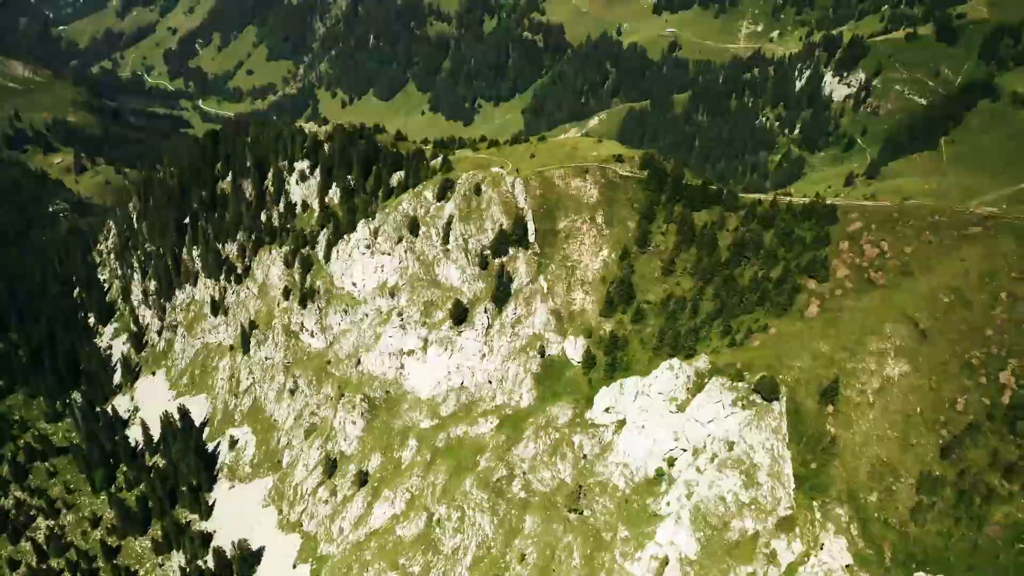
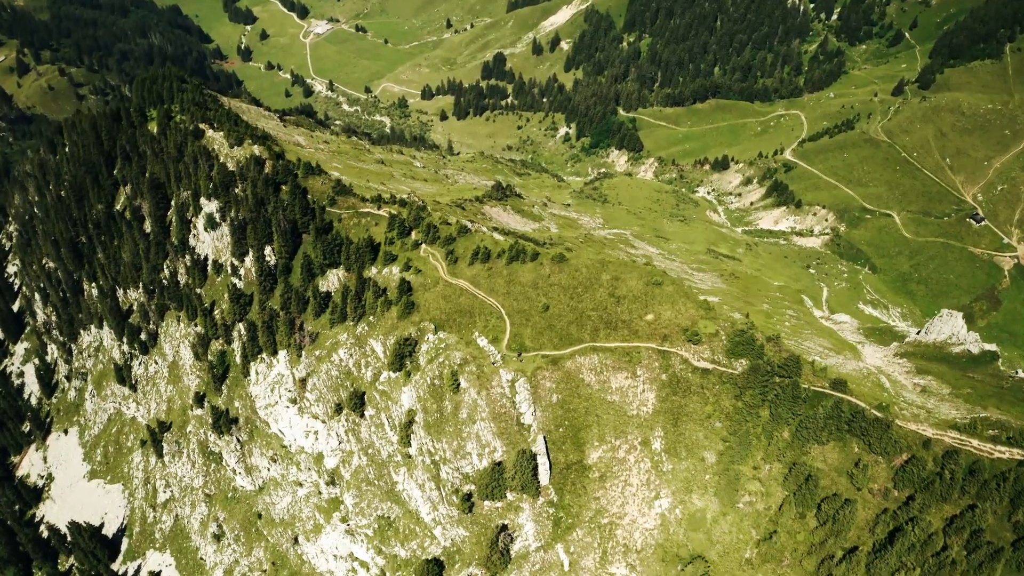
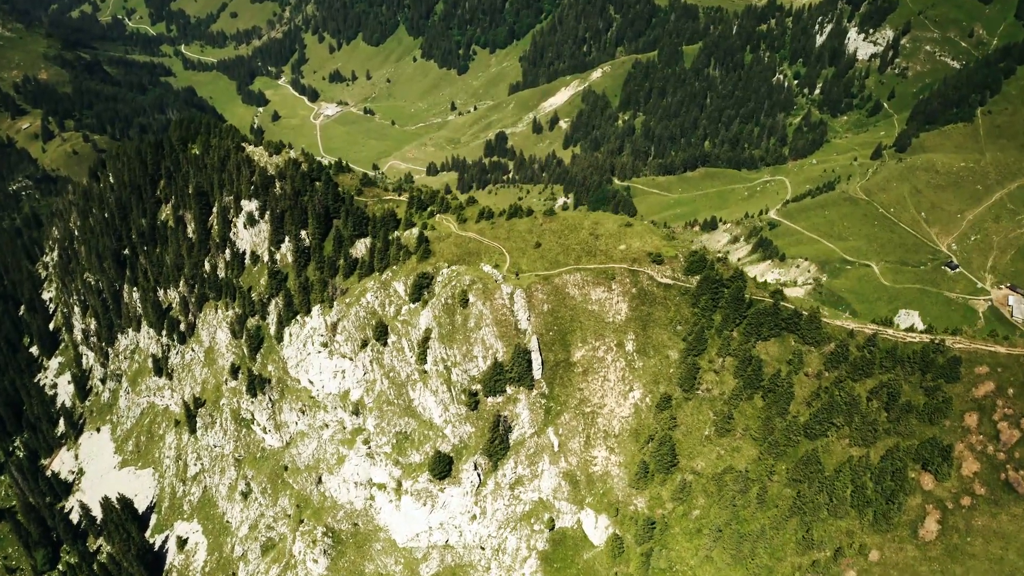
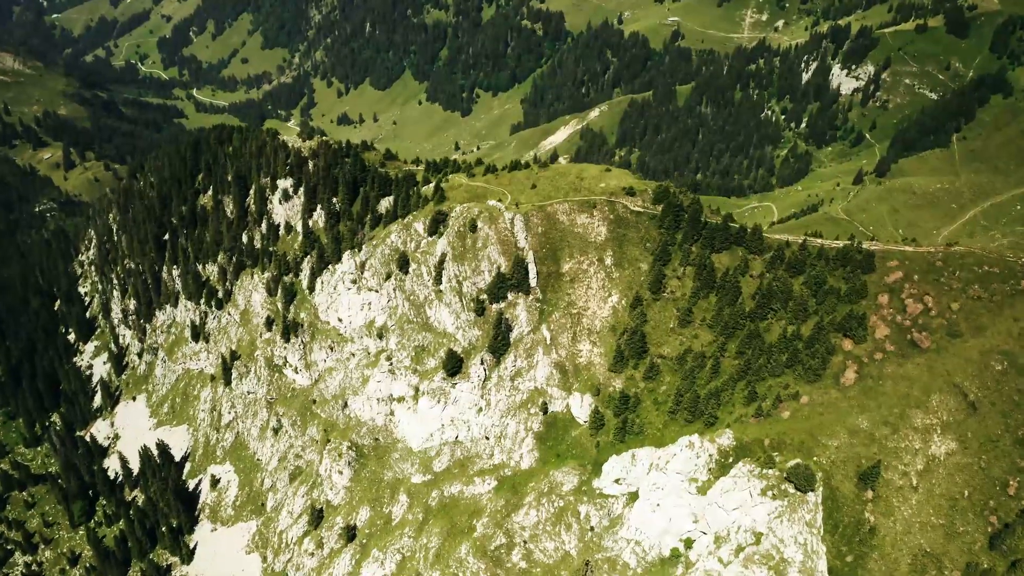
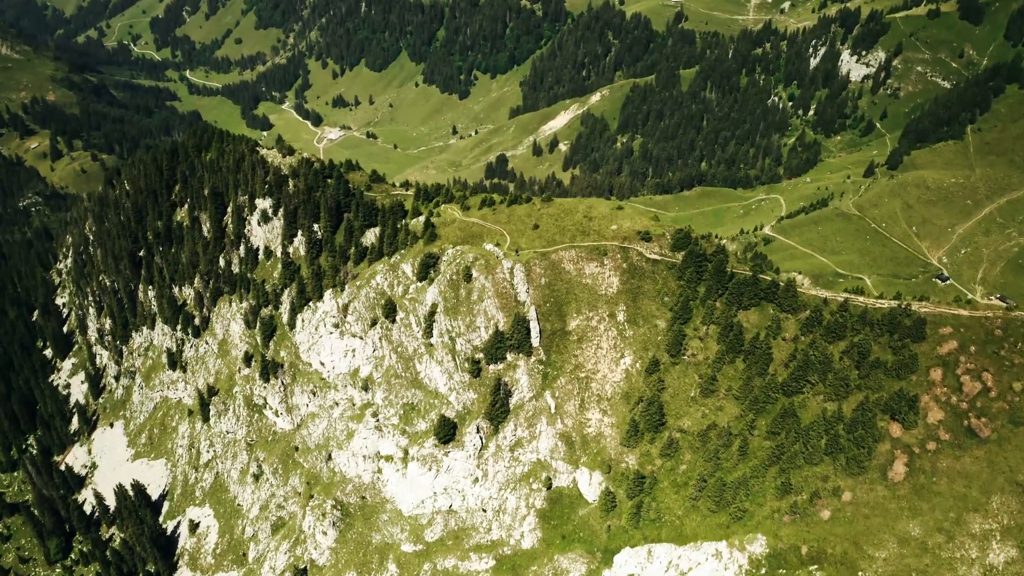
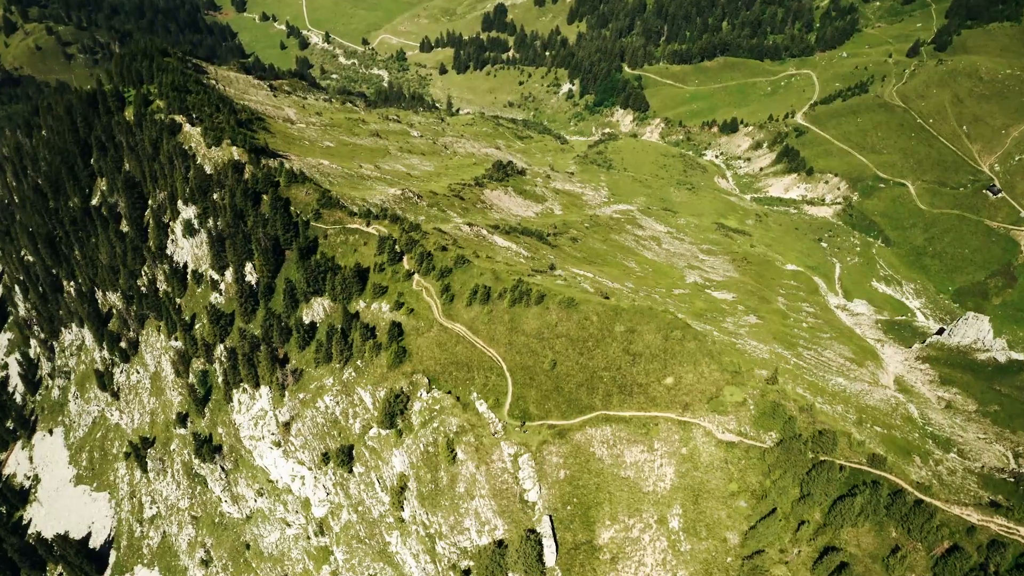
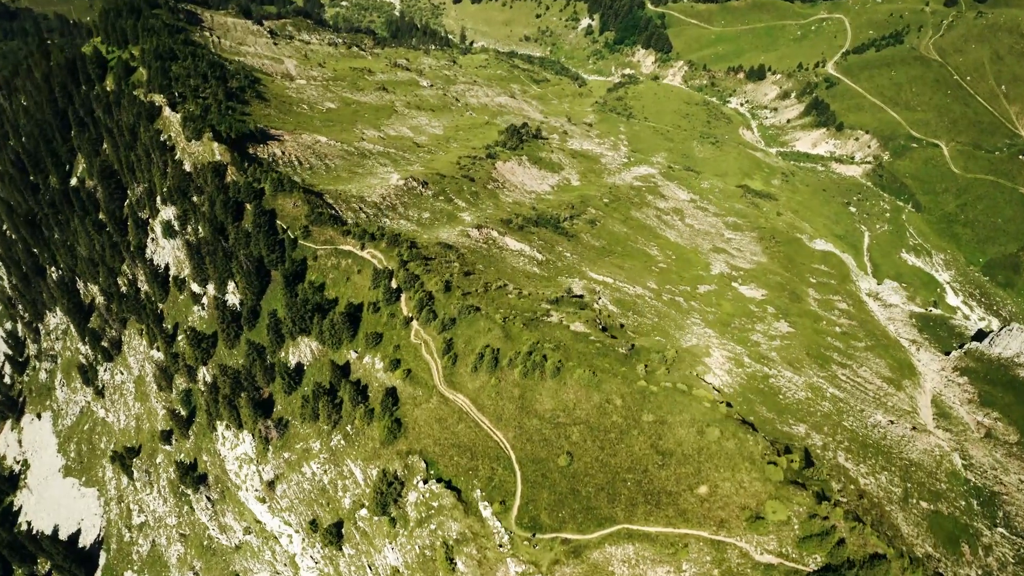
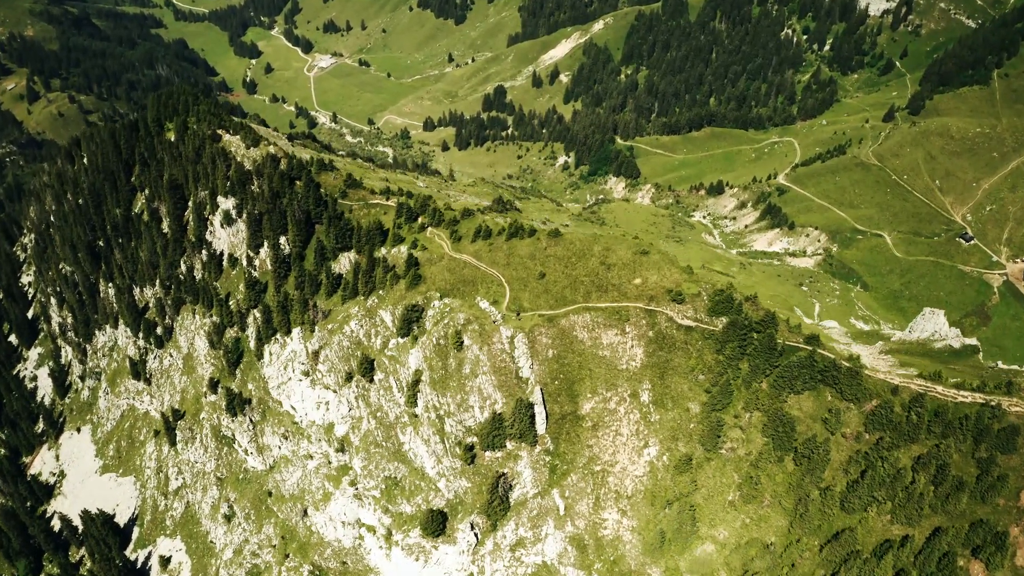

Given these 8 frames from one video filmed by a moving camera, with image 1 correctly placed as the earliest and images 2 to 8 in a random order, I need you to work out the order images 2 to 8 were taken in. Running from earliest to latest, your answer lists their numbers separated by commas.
4, 5, 3, 8, 2, 6, 7
